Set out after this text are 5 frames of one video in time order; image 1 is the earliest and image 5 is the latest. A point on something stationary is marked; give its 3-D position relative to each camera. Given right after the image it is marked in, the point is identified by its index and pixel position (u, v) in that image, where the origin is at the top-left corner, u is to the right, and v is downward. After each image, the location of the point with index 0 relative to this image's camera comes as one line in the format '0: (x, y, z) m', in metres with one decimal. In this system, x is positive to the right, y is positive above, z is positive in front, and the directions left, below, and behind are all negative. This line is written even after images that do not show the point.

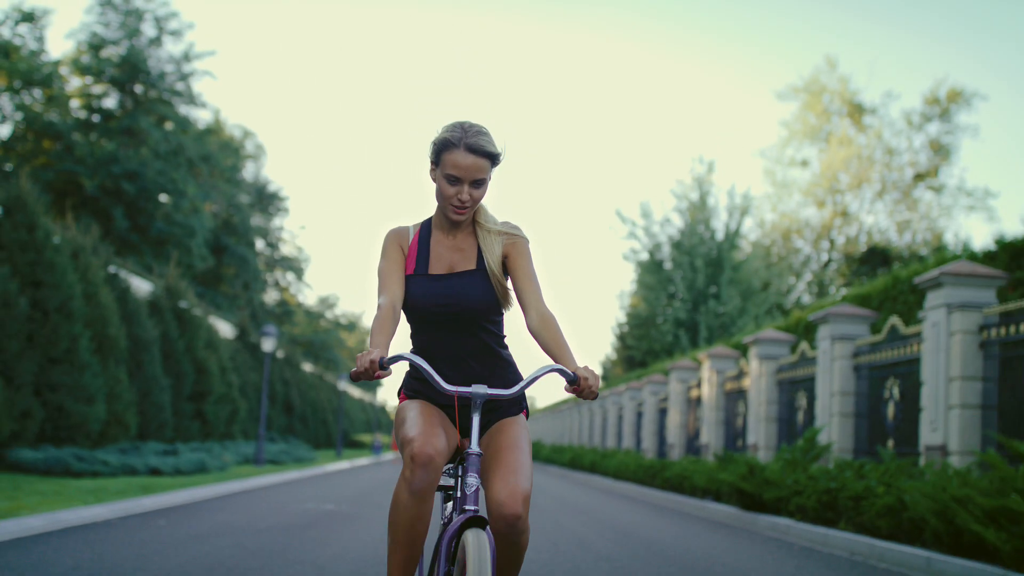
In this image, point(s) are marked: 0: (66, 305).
0: (-5.8, -0.3, +14.5) m
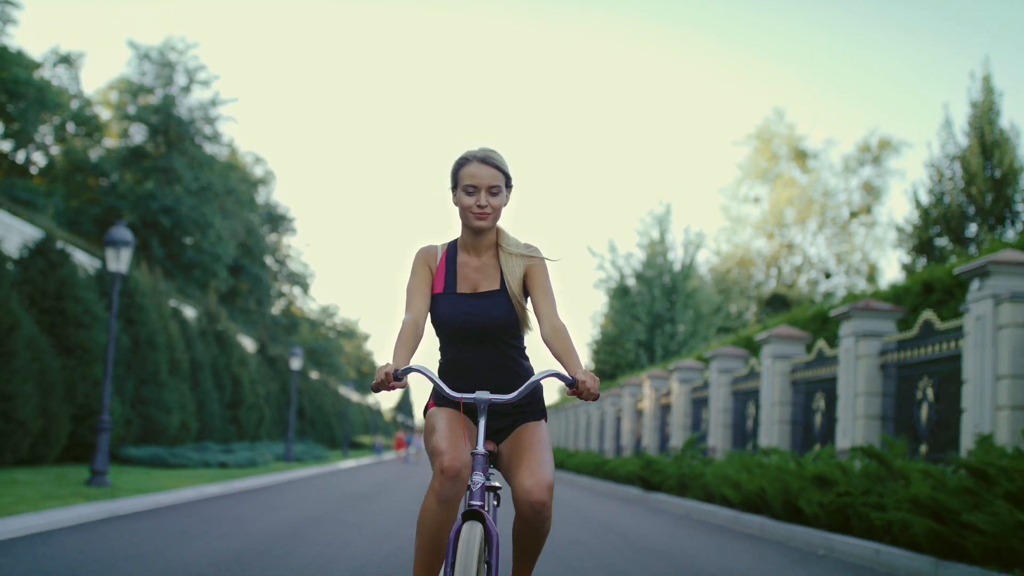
0: (-6.1, -0.8, +18.3) m
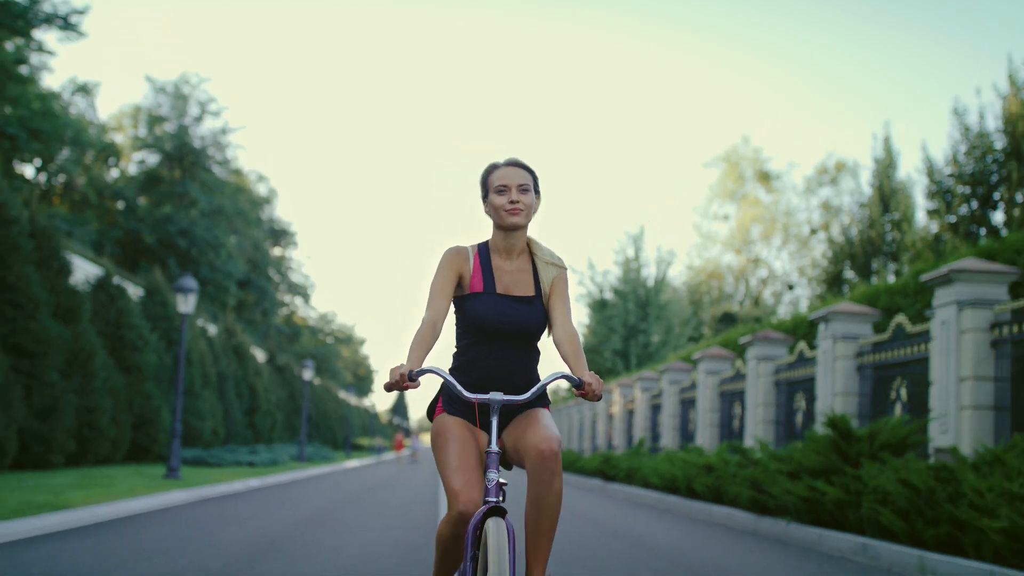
0: (-6.1, -0.9, +19.2) m
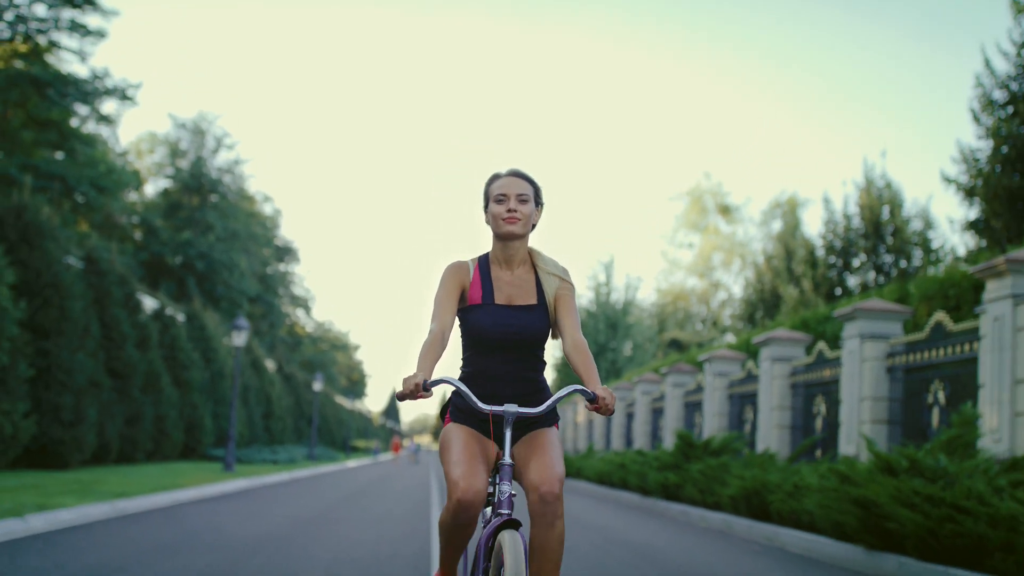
0: (-5.9, -0.5, +16.5) m
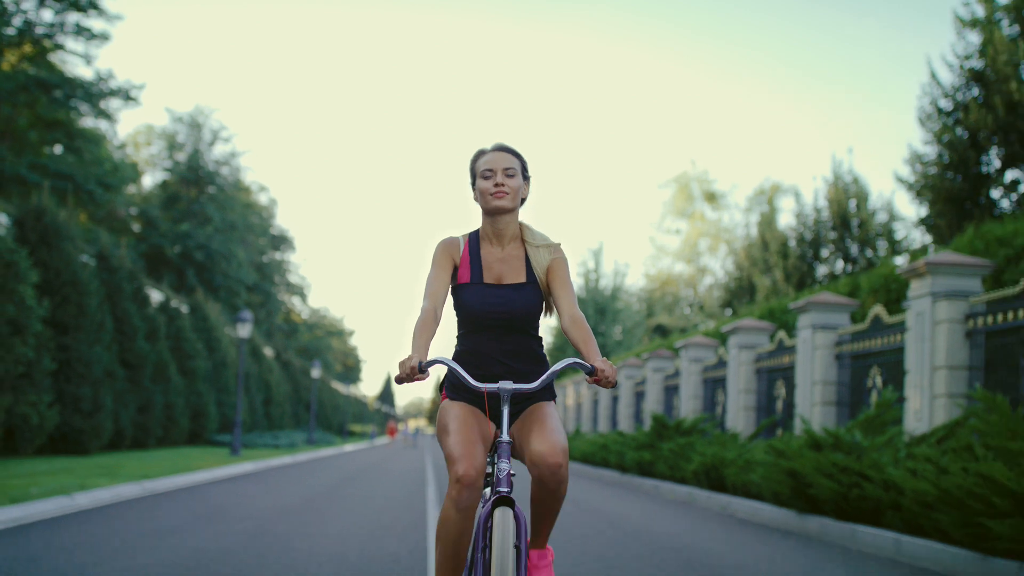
0: (-6.3, -0.7, +19.5) m
